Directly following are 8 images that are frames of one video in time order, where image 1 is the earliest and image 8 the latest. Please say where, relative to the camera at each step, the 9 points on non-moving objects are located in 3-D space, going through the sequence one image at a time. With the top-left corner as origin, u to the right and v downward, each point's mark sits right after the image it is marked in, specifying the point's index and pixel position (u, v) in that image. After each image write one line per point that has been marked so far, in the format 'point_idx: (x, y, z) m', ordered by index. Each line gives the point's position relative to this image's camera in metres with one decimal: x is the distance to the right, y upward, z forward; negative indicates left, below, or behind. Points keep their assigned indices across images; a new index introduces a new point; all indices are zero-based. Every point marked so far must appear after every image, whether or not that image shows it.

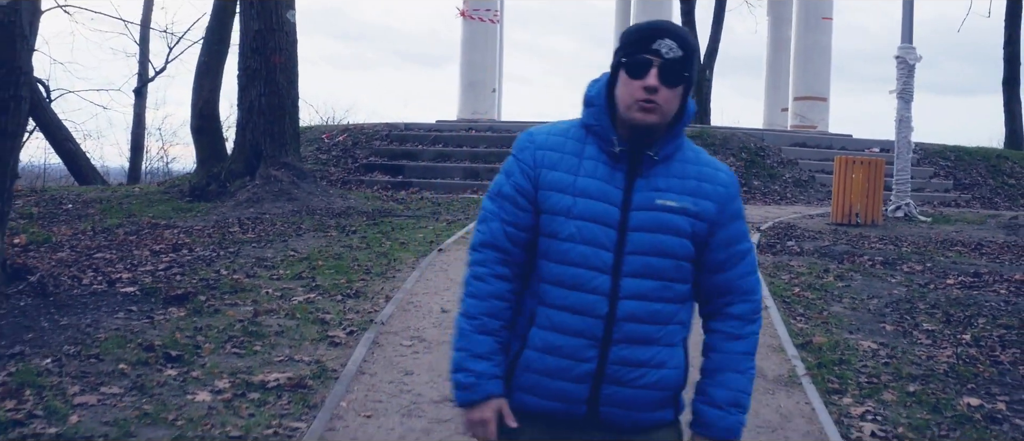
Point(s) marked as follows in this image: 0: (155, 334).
0: (-2.8, -0.9, +7.3) m
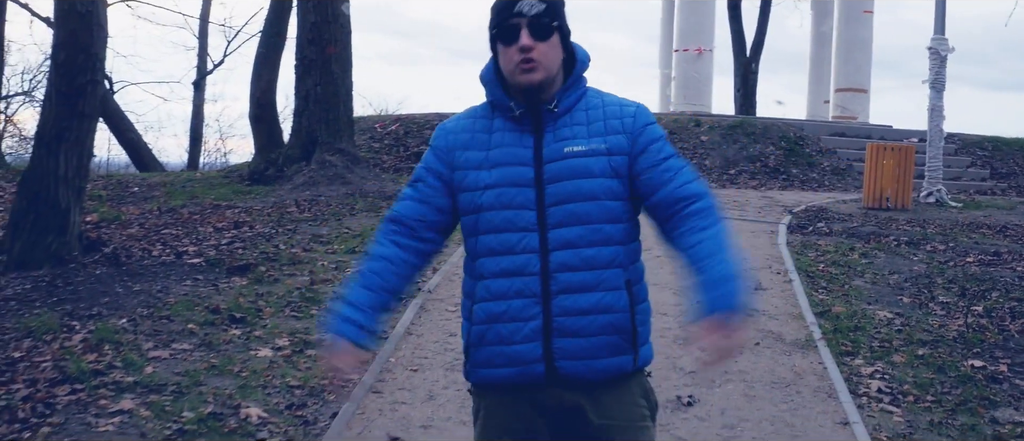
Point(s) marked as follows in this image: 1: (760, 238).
0: (-2.5, -0.6, +8.0) m
1: (+2.6, -0.2, +9.8) m
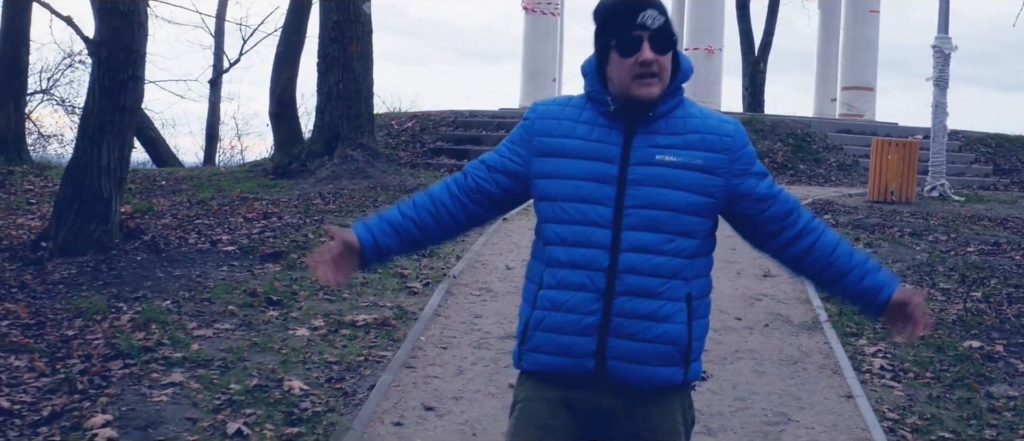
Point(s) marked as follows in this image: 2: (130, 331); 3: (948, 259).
0: (-2.3, -0.5, +8.4) m
1: (+2.8, -0.1, +10.2) m
2: (-2.9, -0.8, +7.2) m
3: (+4.3, -0.4, +9.3) m
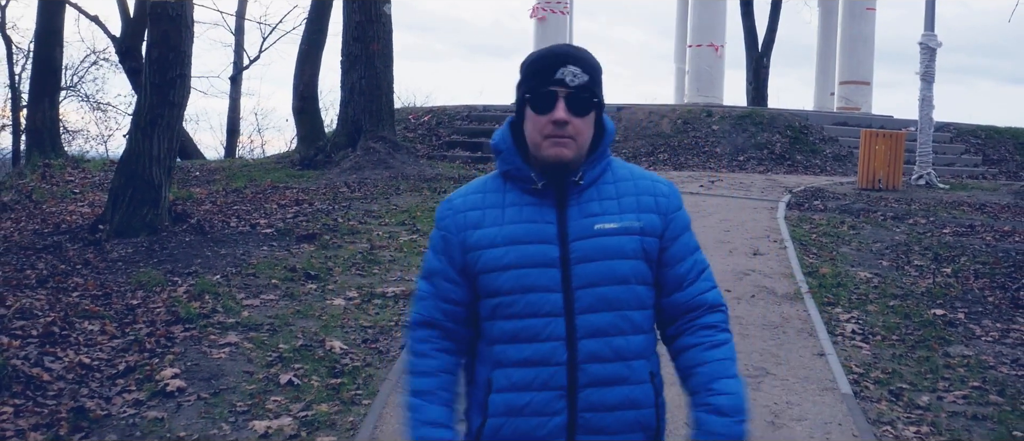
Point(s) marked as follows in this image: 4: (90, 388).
0: (-2.1, -0.4, +9.4) m
1: (+2.9, +0.1, +11.1) m
2: (-2.8, -0.7, +8.2) m
3: (+4.4, -0.2, +10.1) m
4: (-3.0, -1.2, +6.8) m
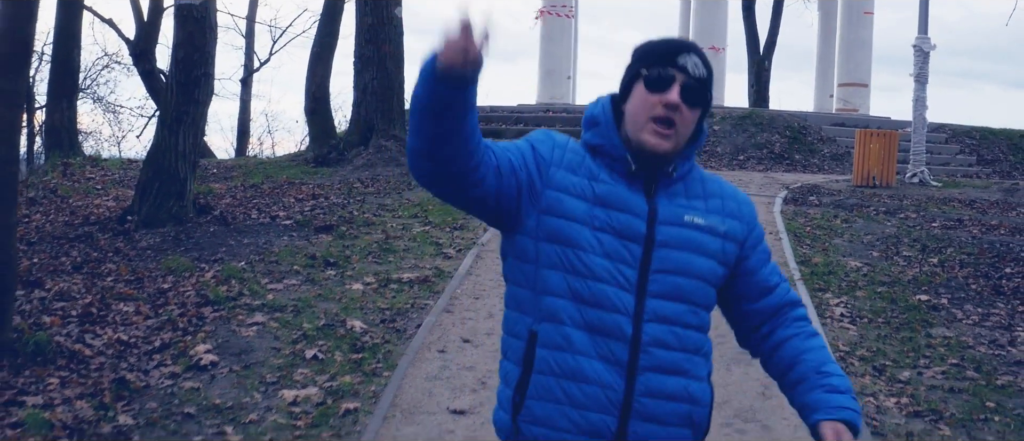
0: (-2.1, -0.3, +9.9) m
1: (+3.0, +0.2, +11.6) m
2: (-2.7, -0.6, +8.7) m
3: (+4.5, -0.1, +10.6) m
4: (-2.9, -1.1, +7.3) m
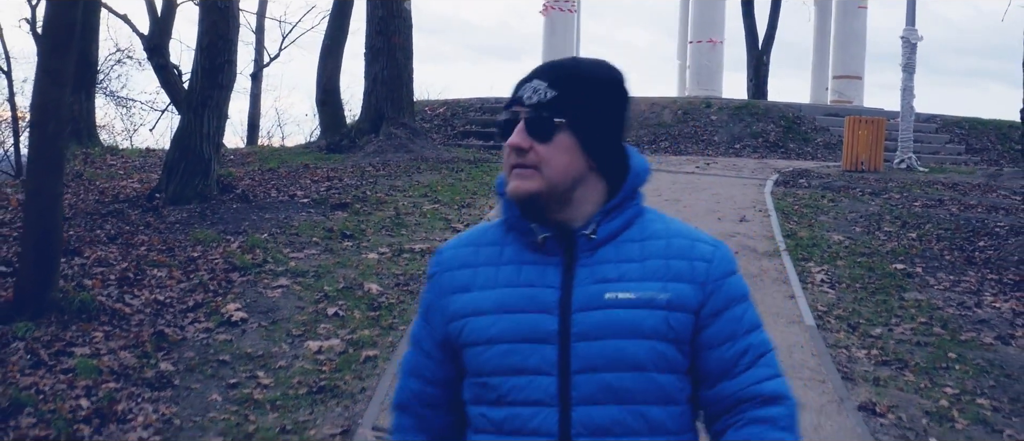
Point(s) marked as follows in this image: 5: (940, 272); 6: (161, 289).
0: (-2.0, 0.0, +10.5) m
1: (+3.1, +0.4, +12.2) m
2: (-2.7, -0.3, +9.3) m
3: (+4.5, +0.1, +11.2) m
4: (-2.9, -0.8, +8.0) m
5: (+4.2, -0.5, +9.2) m
6: (-3.2, -0.6, +8.5) m
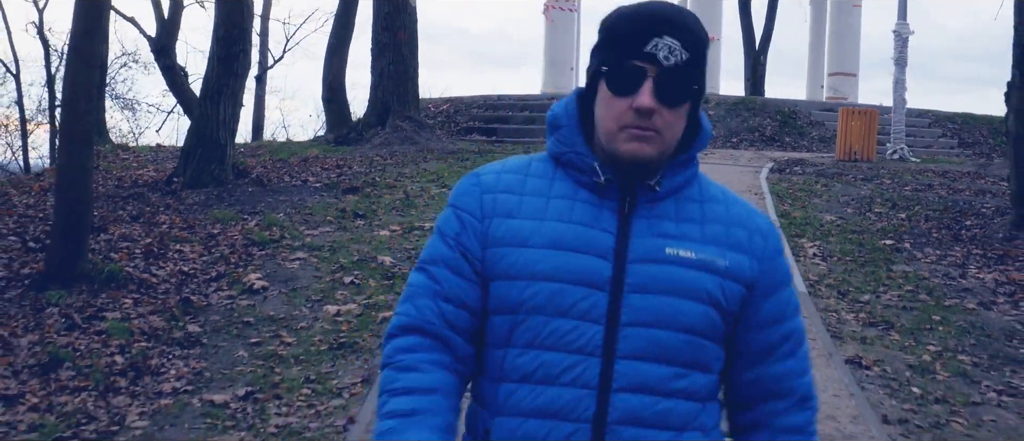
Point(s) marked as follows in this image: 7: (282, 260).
0: (-1.9, +0.2, +11.0) m
1: (+3.1, +0.6, +12.7) m
2: (-2.6, -0.1, +9.8) m
3: (+4.6, +0.3, +11.7) m
4: (-2.8, -0.6, +8.4) m
5: (+4.2, -0.3, +9.6) m
6: (-3.1, -0.4, +9.0) m
7: (-2.2, -0.4, +8.9) m
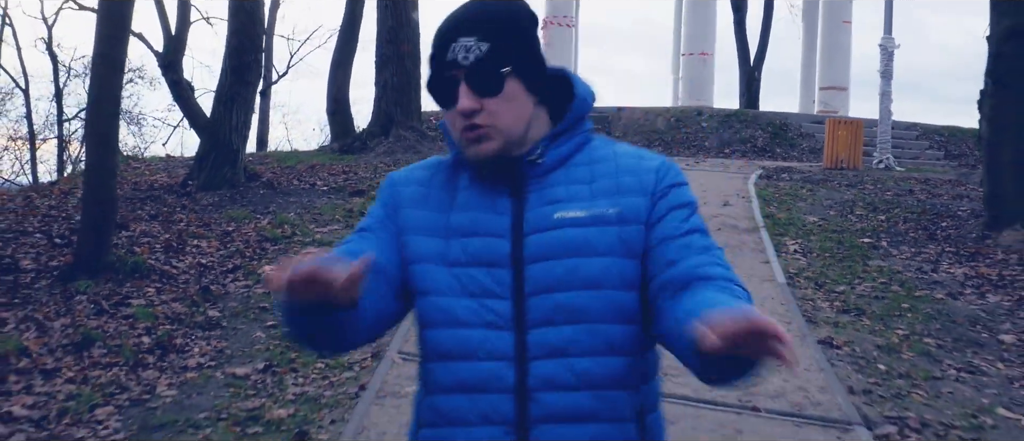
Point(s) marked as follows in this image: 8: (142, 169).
0: (-2.0, +0.2, +11.5) m
1: (+3.1, +0.6, +13.2) m
2: (-2.6, -0.1, +10.3) m
3: (+4.6, +0.3, +12.2) m
4: (-2.9, -0.5, +8.9) m
5: (+4.2, -0.3, +10.2) m
6: (-3.1, -0.4, +9.5) m
7: (-2.2, -0.3, +9.5) m
8: (-7.0, +1.0, +17.9) m
